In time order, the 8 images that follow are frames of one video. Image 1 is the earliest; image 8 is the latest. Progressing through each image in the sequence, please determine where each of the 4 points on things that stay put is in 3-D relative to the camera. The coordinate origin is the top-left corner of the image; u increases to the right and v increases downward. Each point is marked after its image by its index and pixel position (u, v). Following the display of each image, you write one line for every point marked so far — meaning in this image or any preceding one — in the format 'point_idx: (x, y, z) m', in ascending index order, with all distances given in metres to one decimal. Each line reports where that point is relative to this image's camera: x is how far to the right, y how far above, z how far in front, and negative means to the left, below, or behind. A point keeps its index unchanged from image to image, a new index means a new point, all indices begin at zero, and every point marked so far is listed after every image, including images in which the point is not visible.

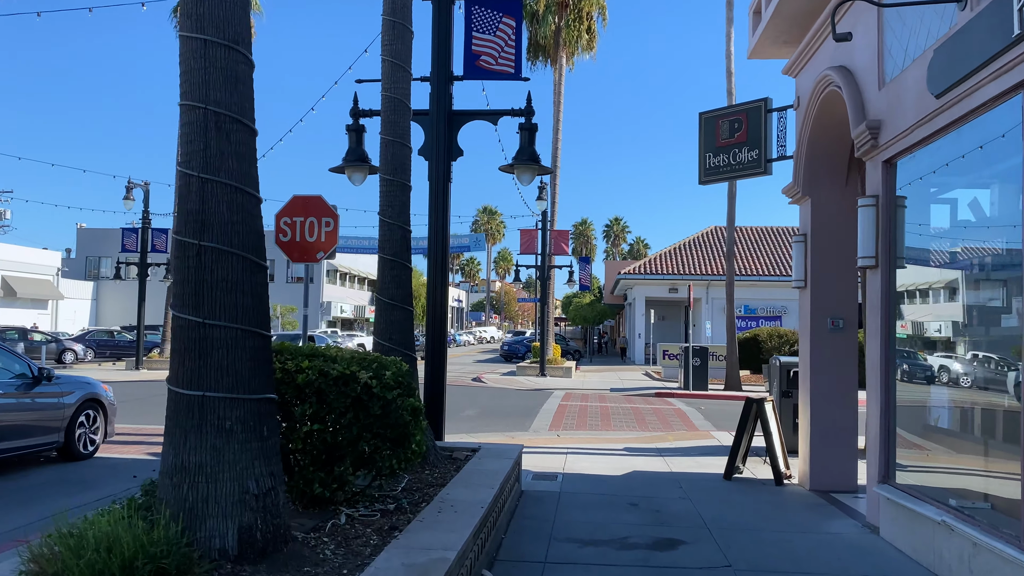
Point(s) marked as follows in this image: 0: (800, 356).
0: (+3.1, -0.7, +7.9) m
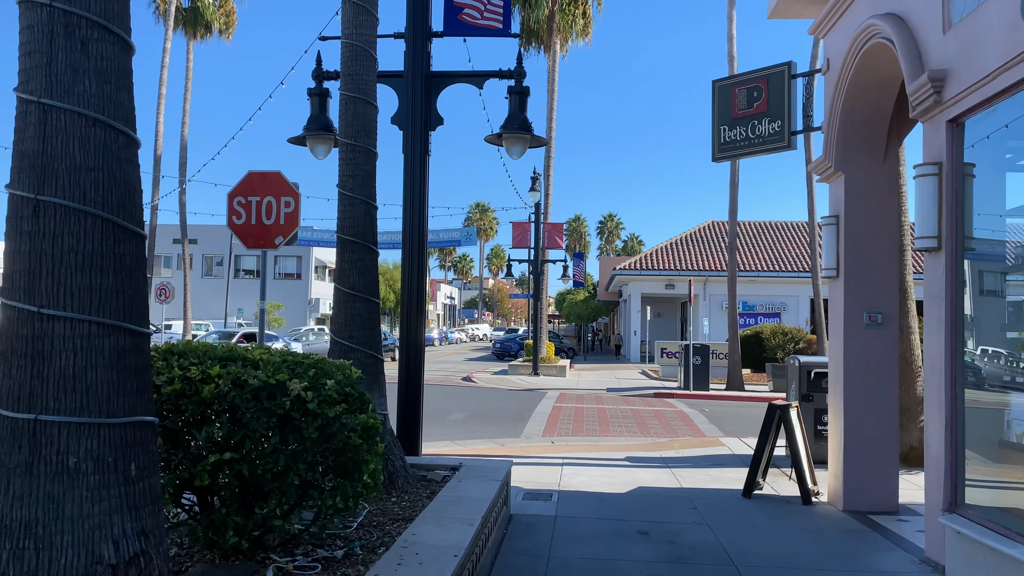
0: (+3.0, -0.6, +6.9) m
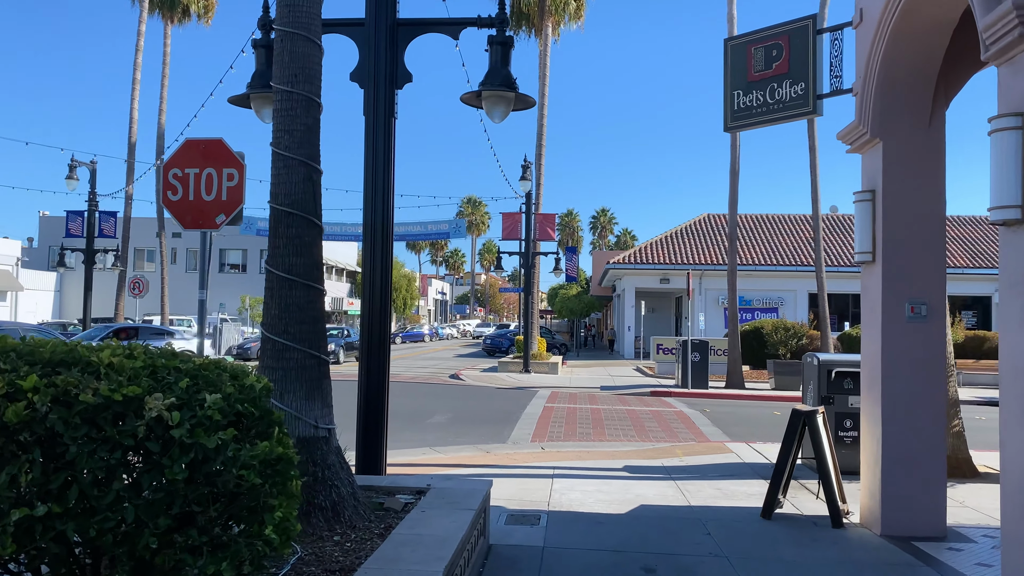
0: (+2.8, -0.5, +5.9) m
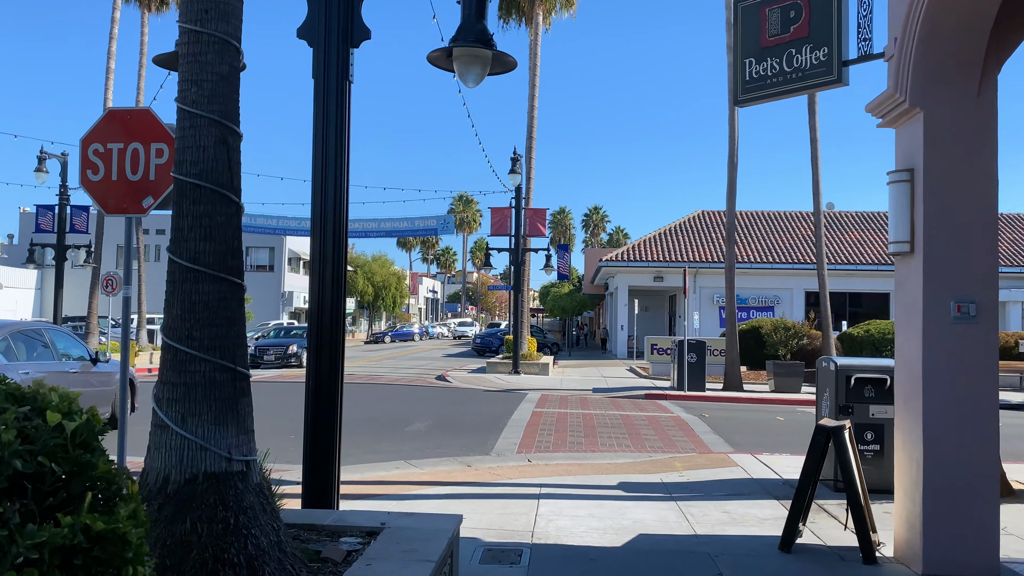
0: (+2.7, -0.5, +5.1) m
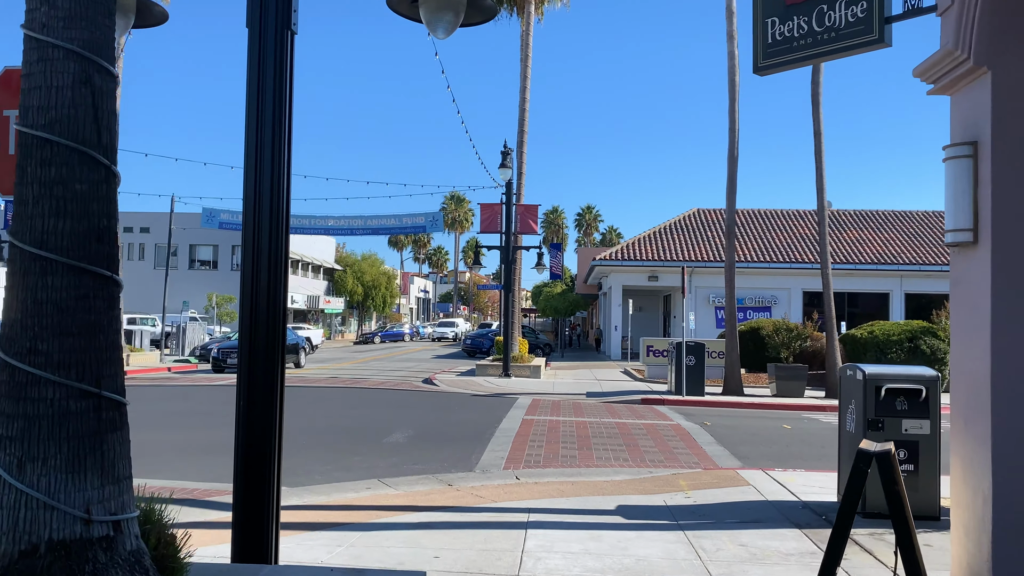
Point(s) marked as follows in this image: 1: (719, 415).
0: (+2.5, -0.5, +4.2) m
1: (+3.7, -2.3, +13.3) m
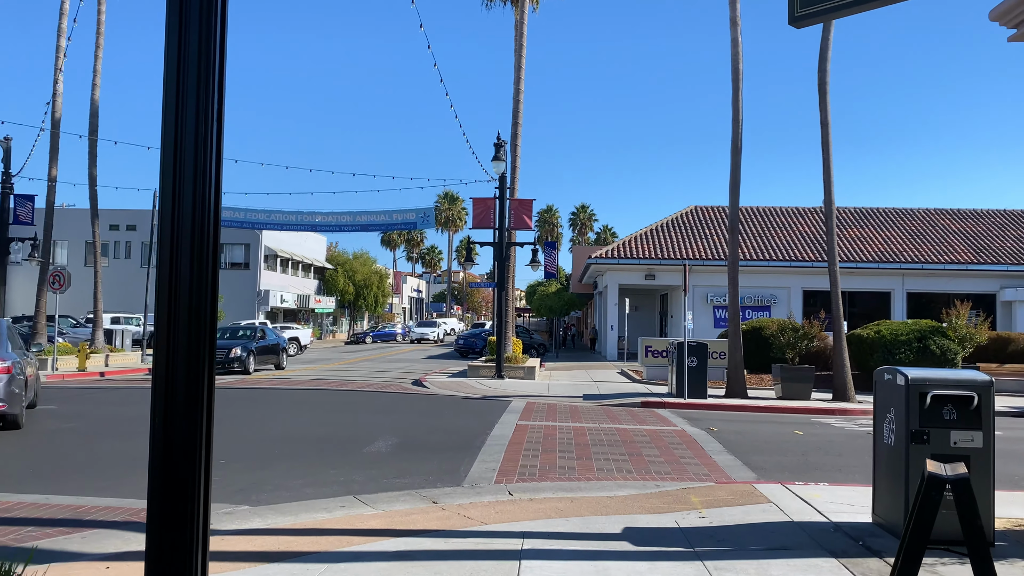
0: (+2.5, -0.4, +3.4) m
1: (+3.6, -2.2, +12.5) m
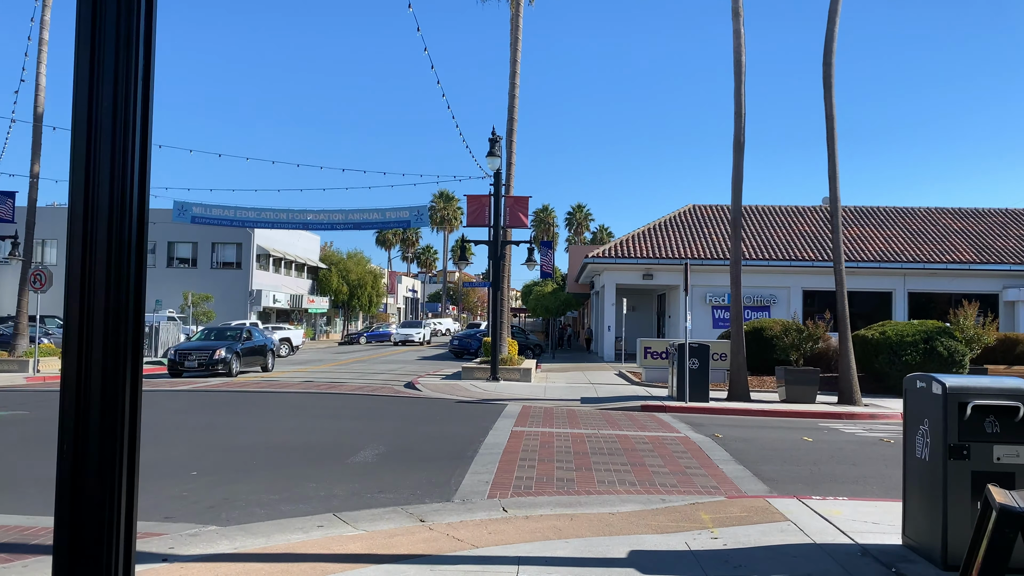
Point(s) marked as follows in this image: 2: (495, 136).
0: (+2.5, -0.4, +2.8) m
1: (+3.5, -2.2, +12.0) m
2: (-0.5, +4.0, +19.9) m
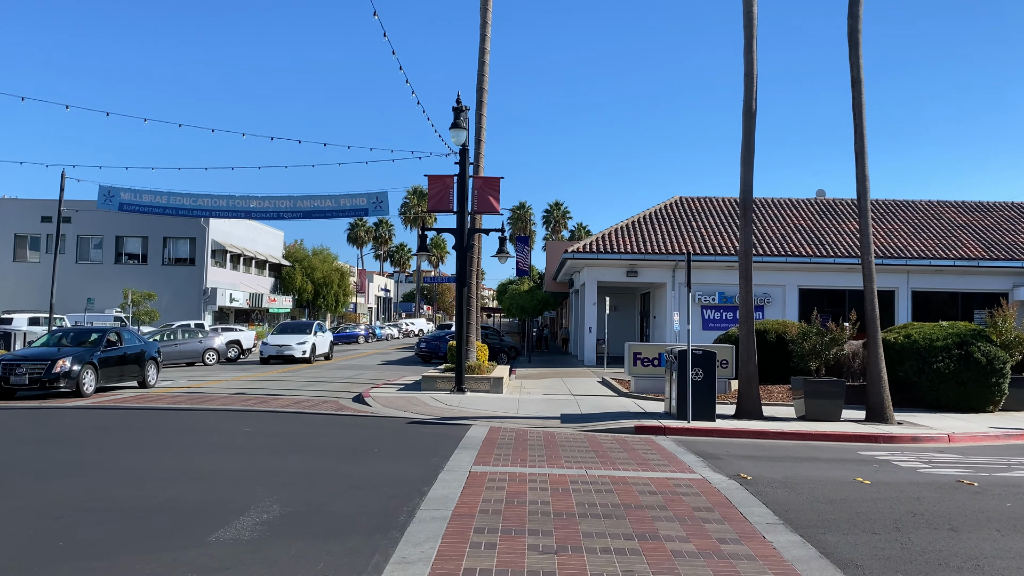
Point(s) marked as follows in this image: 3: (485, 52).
0: (+2.3, -0.3, +0.1) m
1: (+3.0, -2.1, +9.2) m
2: (-1.2, +4.1, +17.0) m
3: (-0.7, +6.0, +18.9) m
